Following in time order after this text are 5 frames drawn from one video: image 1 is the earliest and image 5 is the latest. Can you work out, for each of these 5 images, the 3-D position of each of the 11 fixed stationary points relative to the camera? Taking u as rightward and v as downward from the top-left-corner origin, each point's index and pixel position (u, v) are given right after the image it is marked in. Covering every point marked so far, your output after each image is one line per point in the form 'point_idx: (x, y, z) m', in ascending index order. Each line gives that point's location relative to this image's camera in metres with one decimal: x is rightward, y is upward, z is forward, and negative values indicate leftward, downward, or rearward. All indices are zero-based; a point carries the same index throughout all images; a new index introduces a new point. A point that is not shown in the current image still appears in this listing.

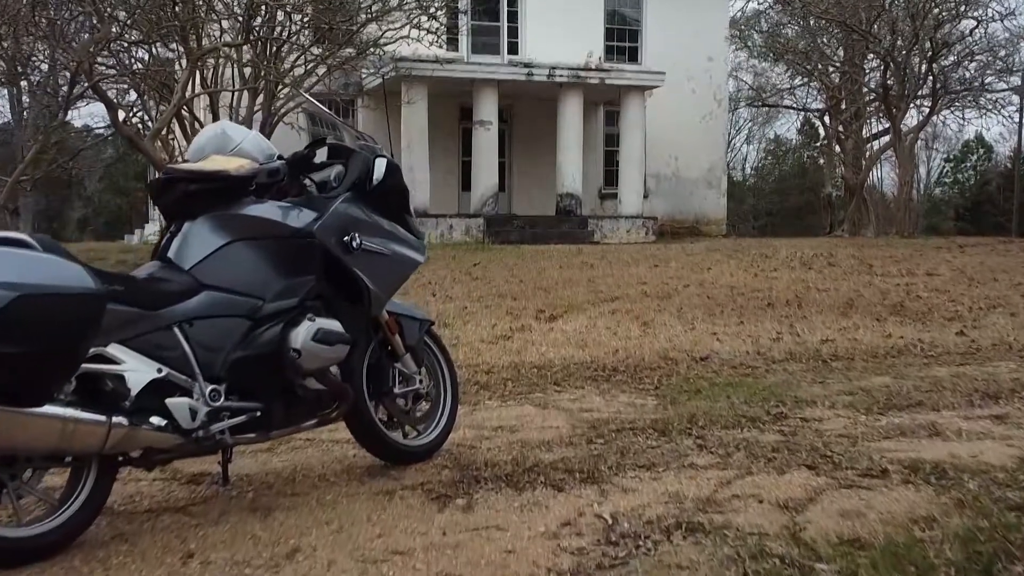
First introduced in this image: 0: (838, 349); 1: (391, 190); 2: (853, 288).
0: (+1.7, -0.3, +6.1) m
1: (-0.4, +0.3, +3.6) m
2: (+2.9, 0.0, +9.9) m
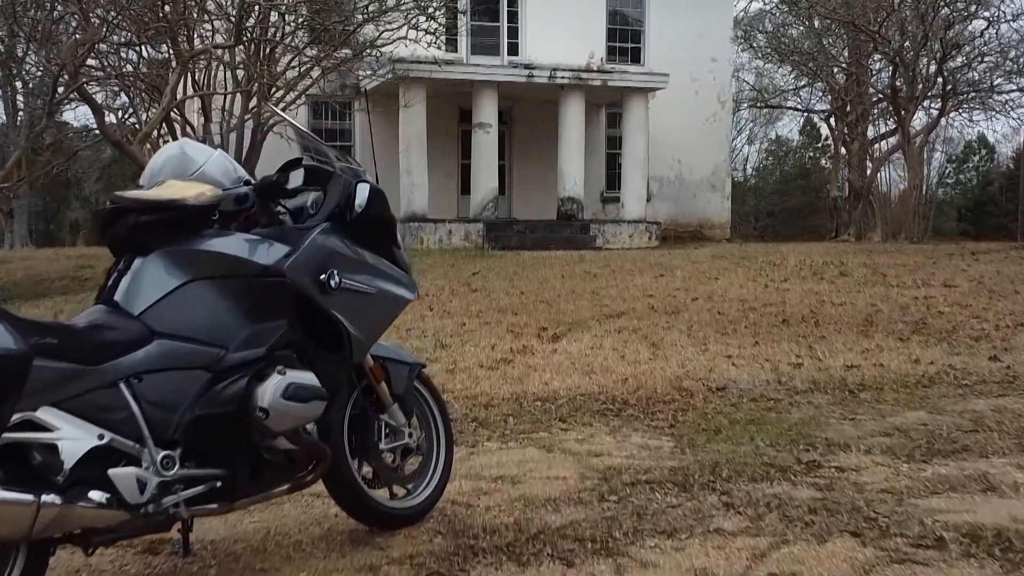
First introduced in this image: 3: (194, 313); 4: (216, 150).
0: (+1.7, -0.4, +5.7) m
1: (-0.4, +0.2, +3.1) m
2: (+2.9, -0.1, +9.5) m
3: (-0.7, -0.1, +2.8) m
4: (-0.8, +0.4, +3.1) m
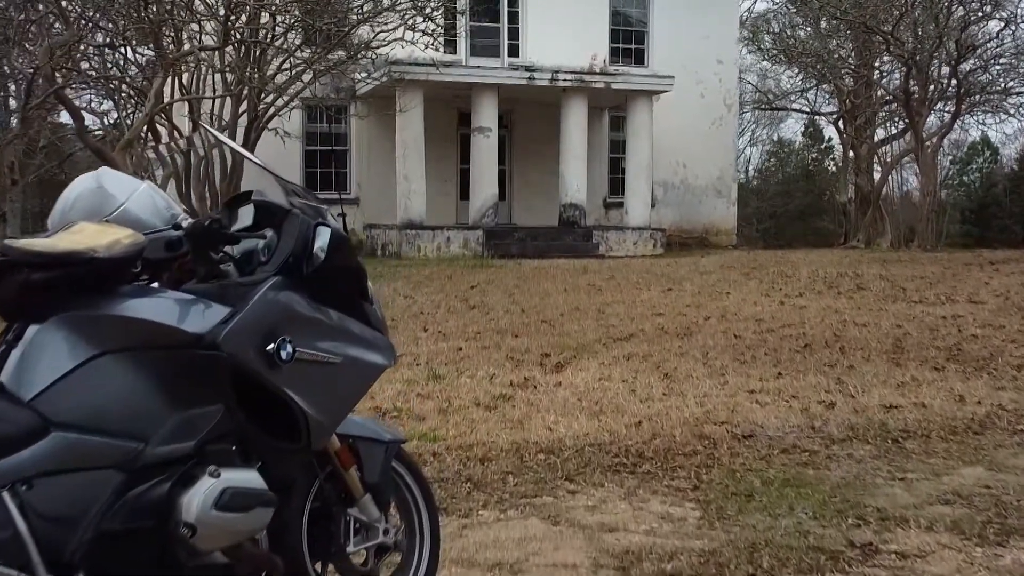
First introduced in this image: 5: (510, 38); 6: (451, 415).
0: (+1.7, -0.6, +5.1) m
1: (-0.4, 0.0, +2.5) m
2: (+2.9, -0.3, +8.9) m
3: (-0.7, -0.2, +2.2) m
4: (-0.8, +0.2, +2.5) m
5: (0.0, +3.8, +18.0) m
6: (-0.3, -0.6, +5.4) m
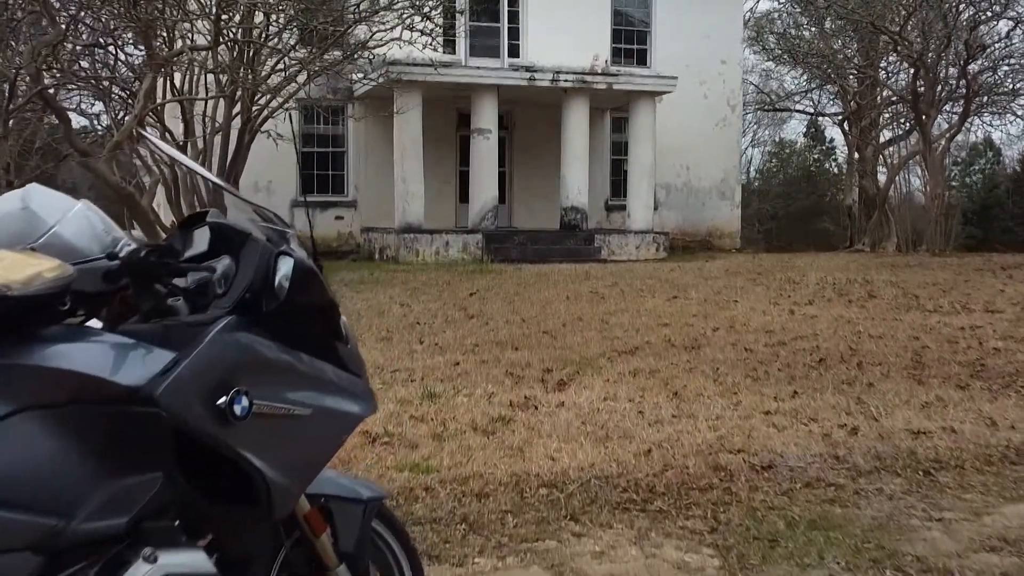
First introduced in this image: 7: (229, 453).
0: (+1.7, -0.6, +4.7) m
1: (-0.4, 0.0, +2.1) m
2: (+2.9, -0.3, +8.5) m
3: (-0.7, -0.3, +1.8) m
4: (-0.8, +0.1, +2.1) m
5: (0.0, +3.7, +17.7) m
6: (-0.3, -0.6, +5.0) m
7: (-0.5, -0.3, +2.0) m
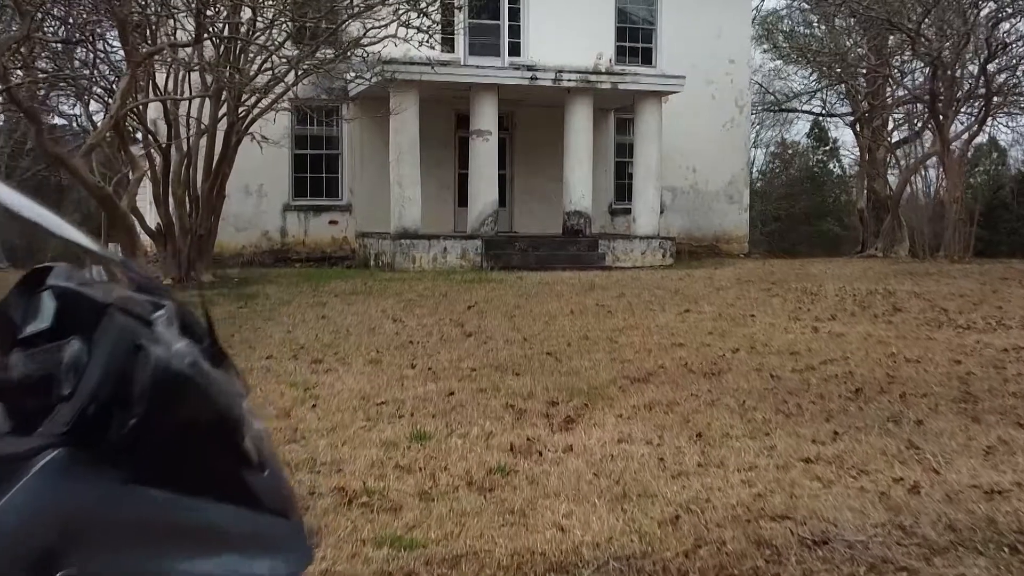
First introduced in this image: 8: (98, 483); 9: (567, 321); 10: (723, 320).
0: (+1.7, -0.8, +4.0) m
1: (-0.4, -0.1, +1.4) m
2: (+2.9, -0.4, +7.8) m
3: (-0.7, -0.4, +1.0) m
4: (-0.8, 0.0, +1.4) m
5: (0.0, +3.6, +16.9) m
6: (-0.3, -0.8, +4.3) m
7: (-0.5, -0.4, +1.2) m
8: (-0.4, -0.2, +1.3) m
9: (+0.5, -0.3, +9.9) m
10: (+1.7, -0.3, +9.8) m
